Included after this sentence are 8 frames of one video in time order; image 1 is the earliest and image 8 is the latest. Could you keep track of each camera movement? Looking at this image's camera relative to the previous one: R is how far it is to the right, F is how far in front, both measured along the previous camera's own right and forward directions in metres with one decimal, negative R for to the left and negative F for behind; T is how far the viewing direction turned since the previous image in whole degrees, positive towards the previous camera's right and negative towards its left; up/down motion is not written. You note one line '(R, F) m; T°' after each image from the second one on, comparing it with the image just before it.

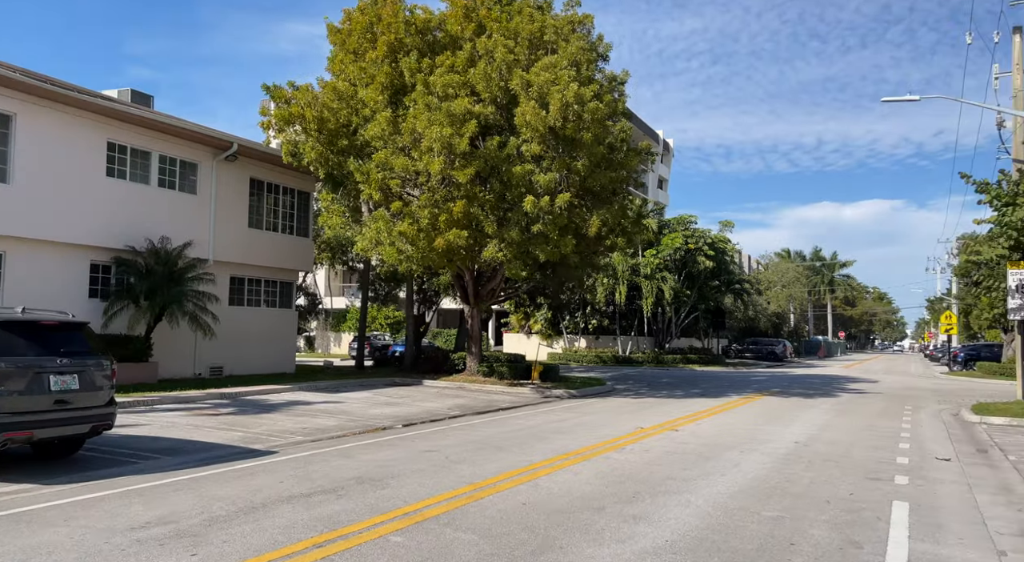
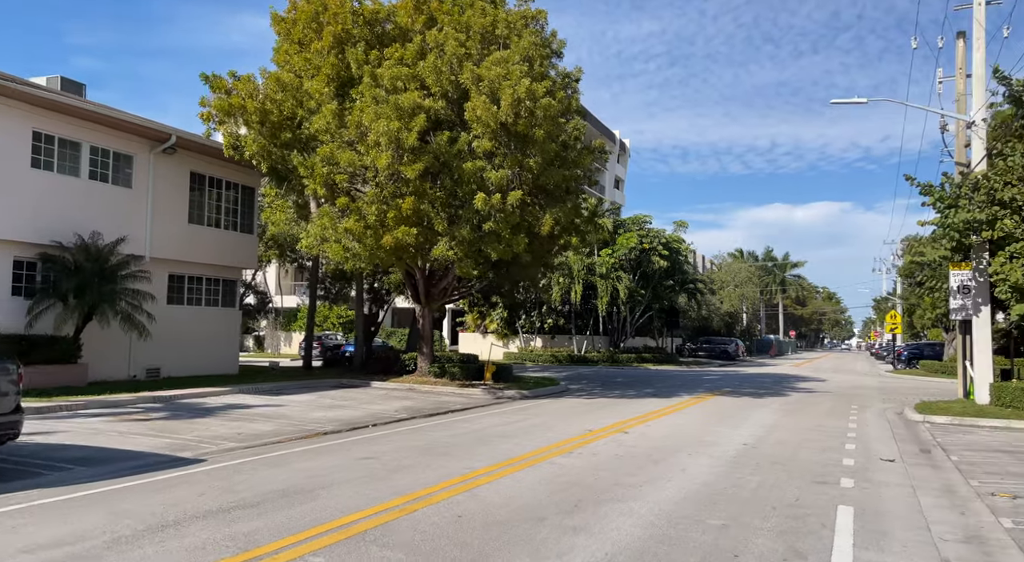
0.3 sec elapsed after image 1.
(+0.2, +0.3) m; +3°
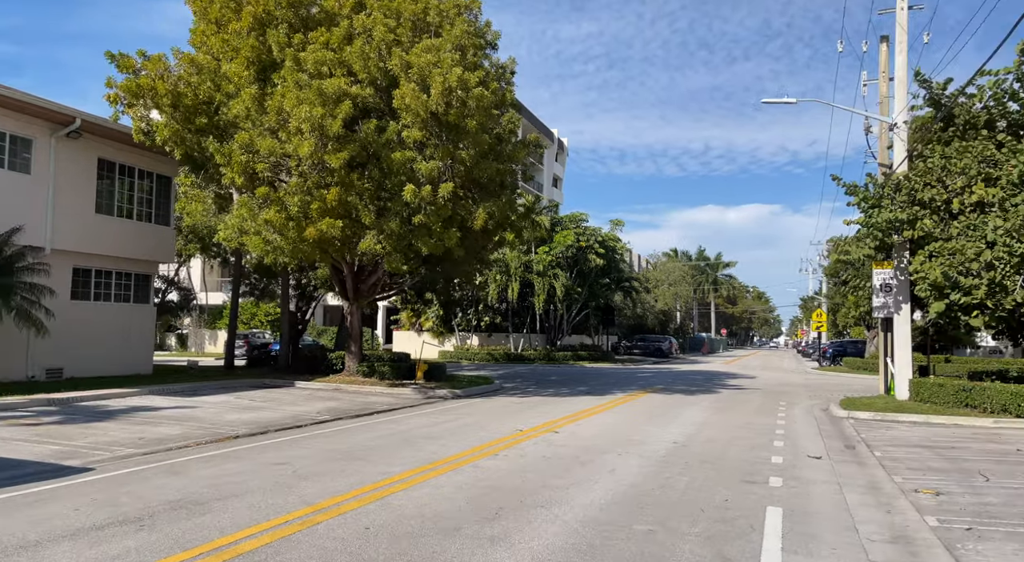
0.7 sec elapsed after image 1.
(+0.2, +0.5) m; +5°
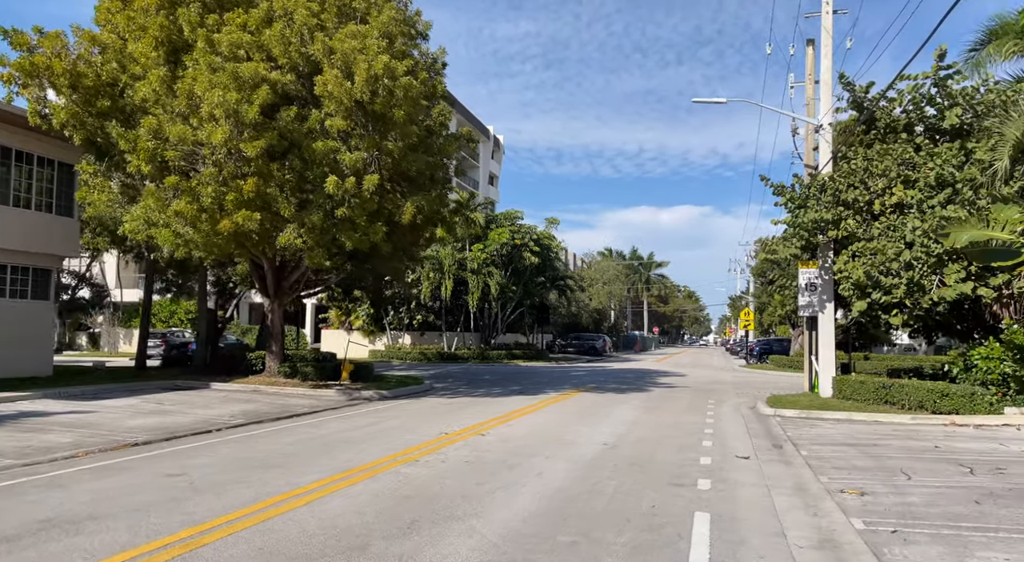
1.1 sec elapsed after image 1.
(+0.2, +0.5) m; +5°
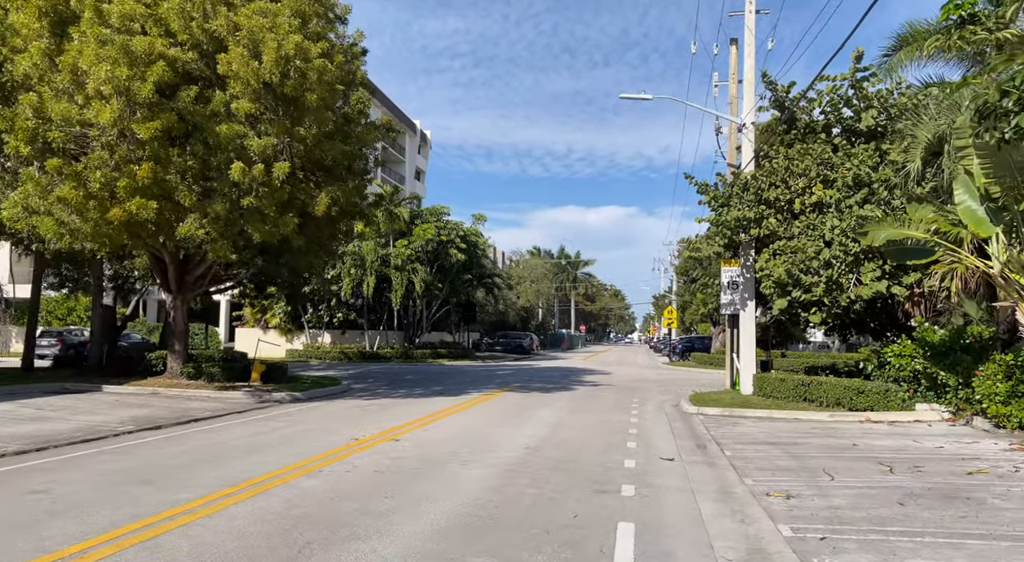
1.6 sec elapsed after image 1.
(+0.2, +0.6) m; +6°
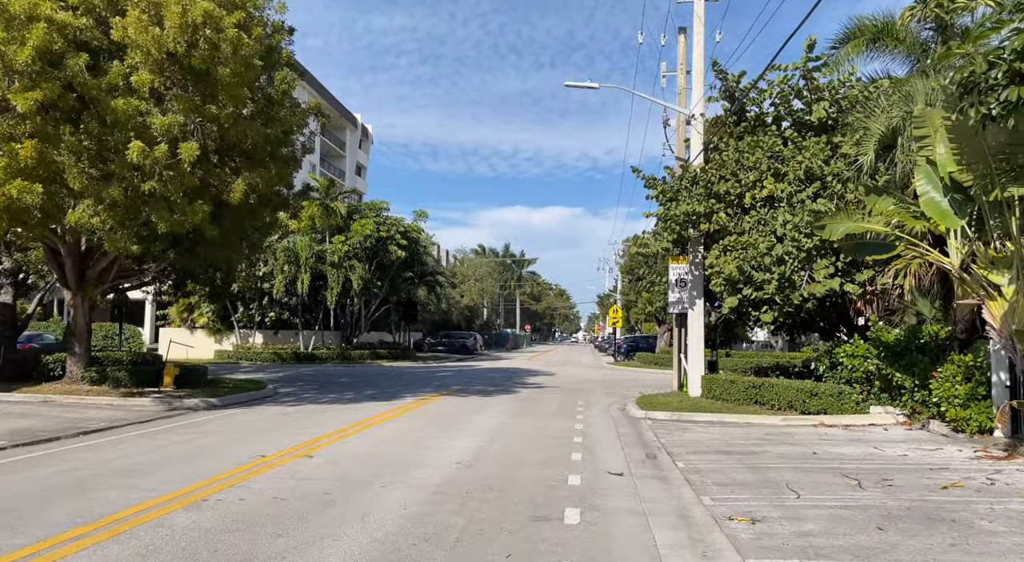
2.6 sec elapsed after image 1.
(+0.2, +1.2) m; +4°
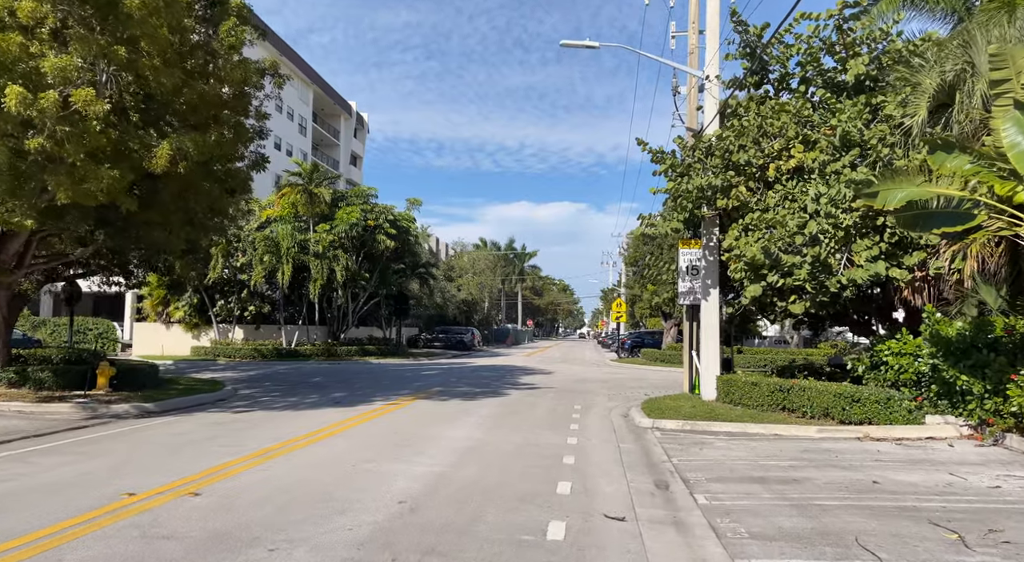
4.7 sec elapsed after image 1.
(+0.4, +2.4) m; 0°
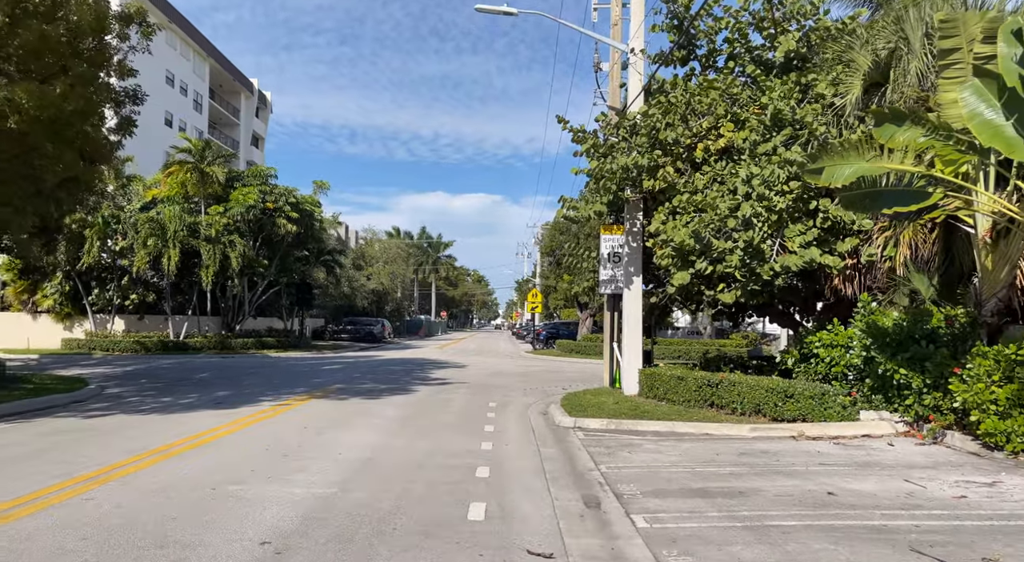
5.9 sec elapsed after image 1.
(+0.1, +1.4) m; +7°
